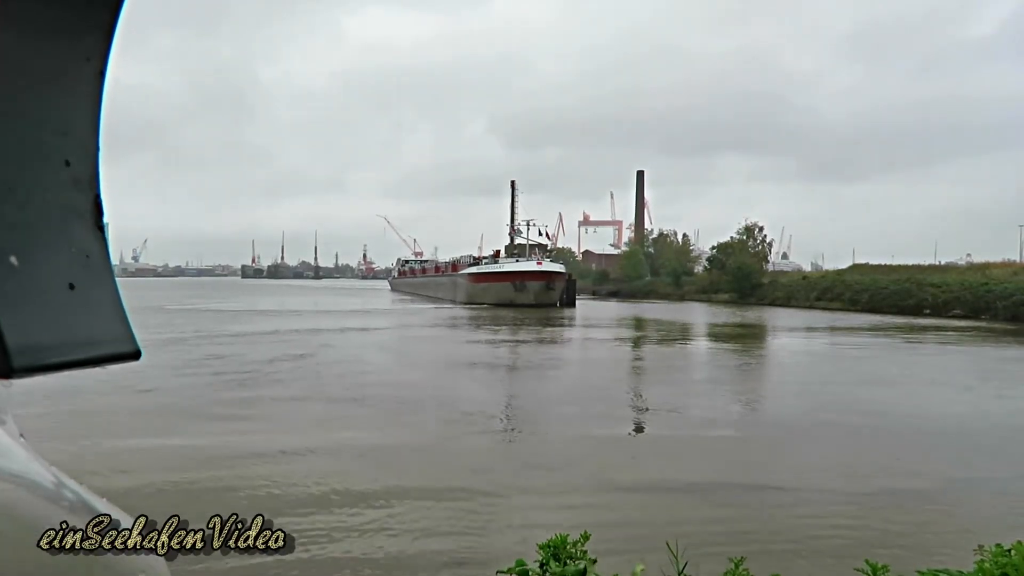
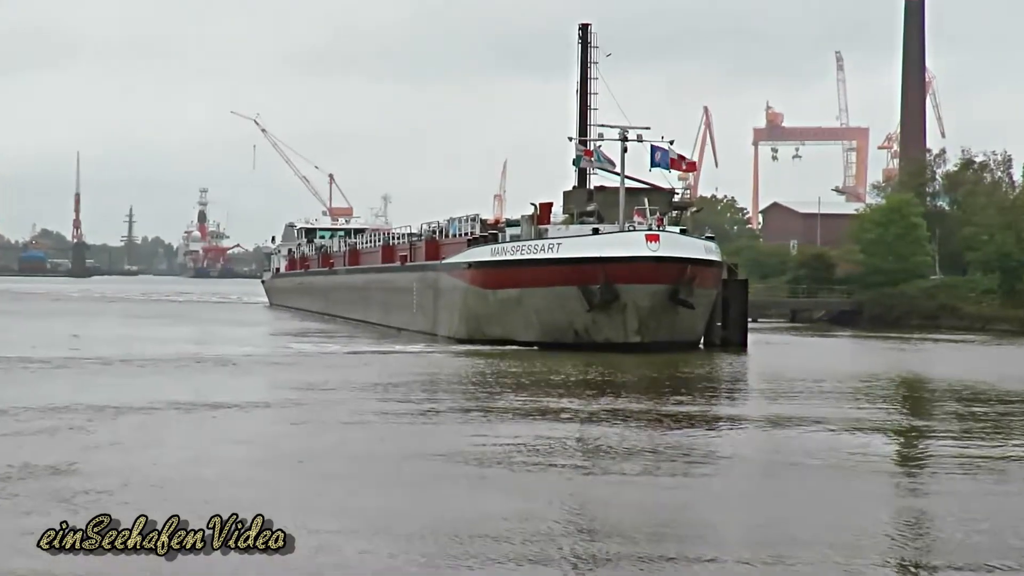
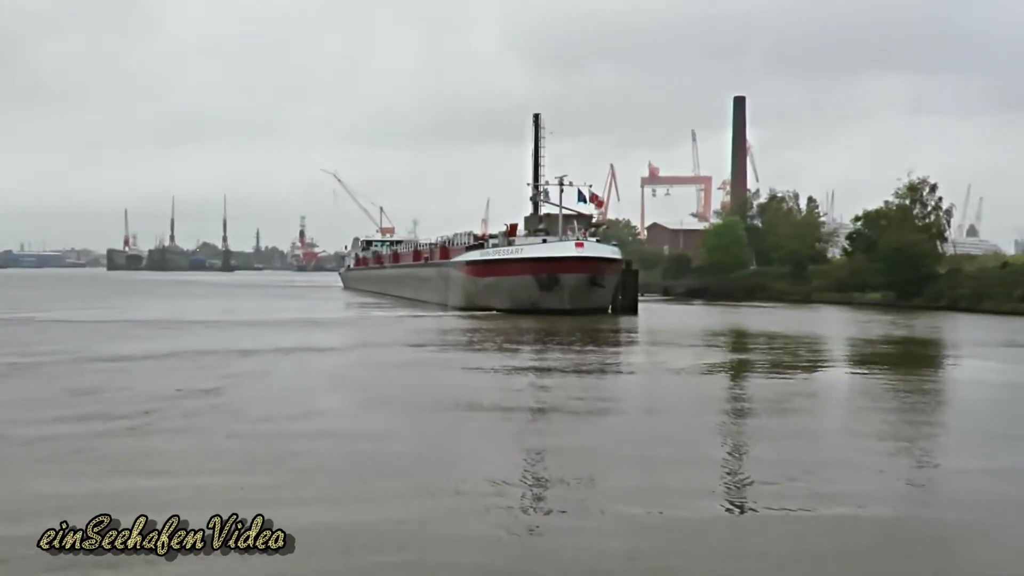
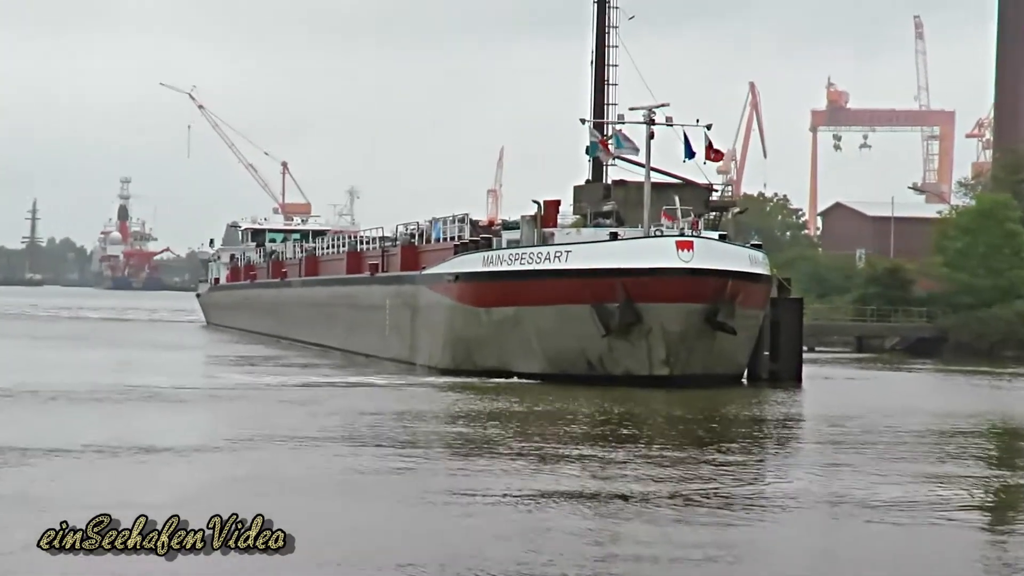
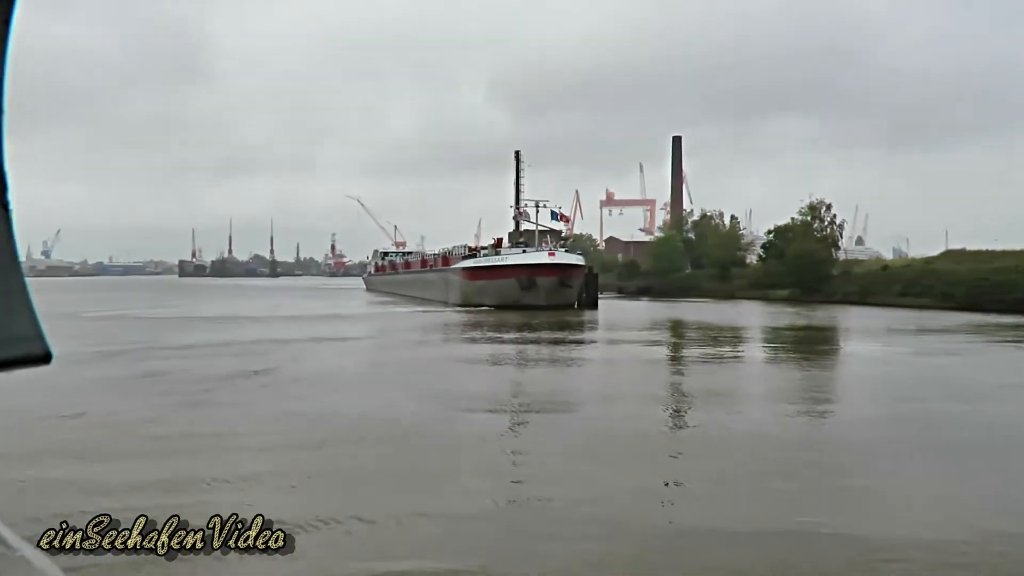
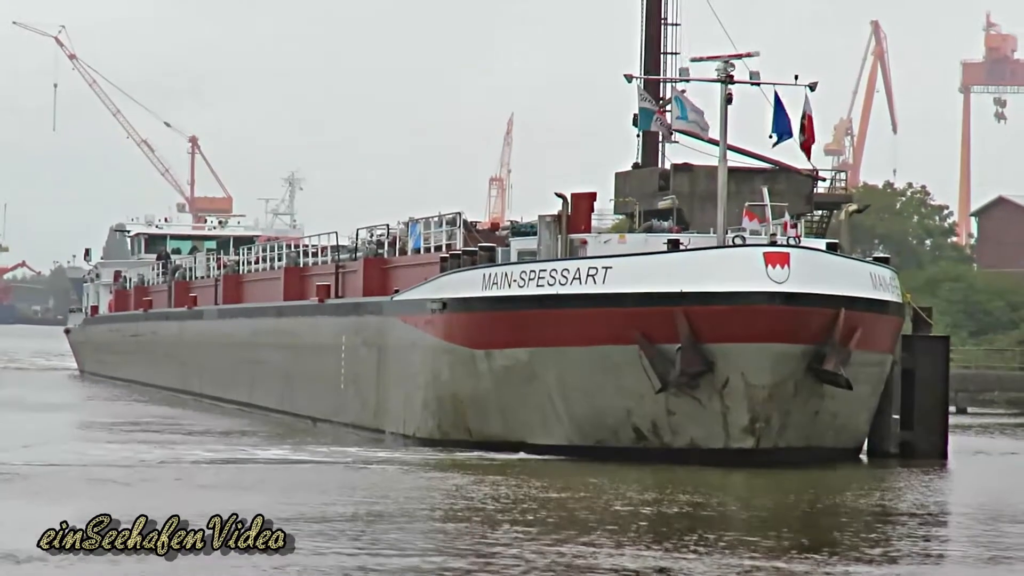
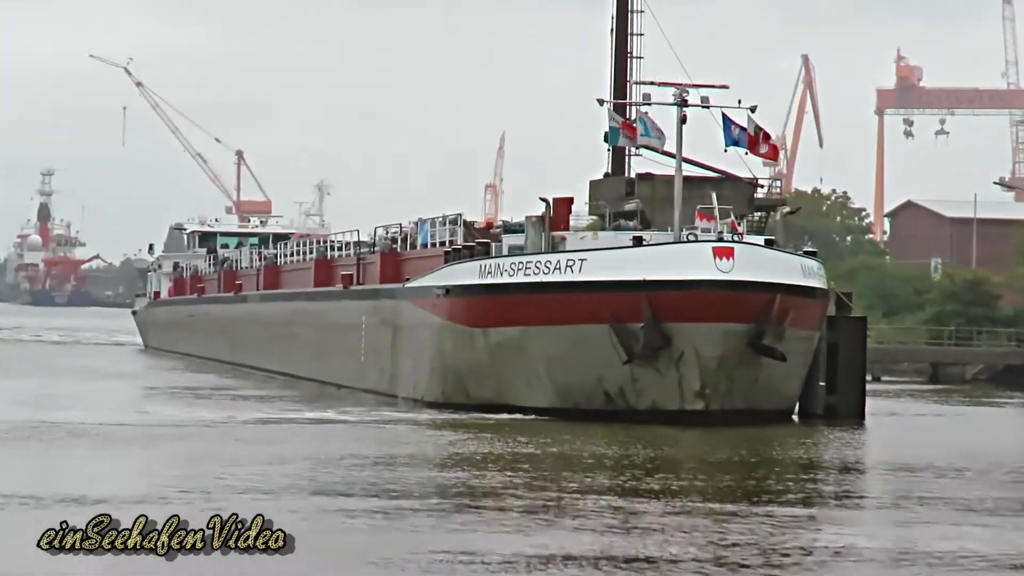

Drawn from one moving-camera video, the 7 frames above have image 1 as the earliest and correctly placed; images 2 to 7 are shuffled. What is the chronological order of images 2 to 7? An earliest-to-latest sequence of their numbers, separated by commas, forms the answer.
5, 3, 2, 4, 7, 6
